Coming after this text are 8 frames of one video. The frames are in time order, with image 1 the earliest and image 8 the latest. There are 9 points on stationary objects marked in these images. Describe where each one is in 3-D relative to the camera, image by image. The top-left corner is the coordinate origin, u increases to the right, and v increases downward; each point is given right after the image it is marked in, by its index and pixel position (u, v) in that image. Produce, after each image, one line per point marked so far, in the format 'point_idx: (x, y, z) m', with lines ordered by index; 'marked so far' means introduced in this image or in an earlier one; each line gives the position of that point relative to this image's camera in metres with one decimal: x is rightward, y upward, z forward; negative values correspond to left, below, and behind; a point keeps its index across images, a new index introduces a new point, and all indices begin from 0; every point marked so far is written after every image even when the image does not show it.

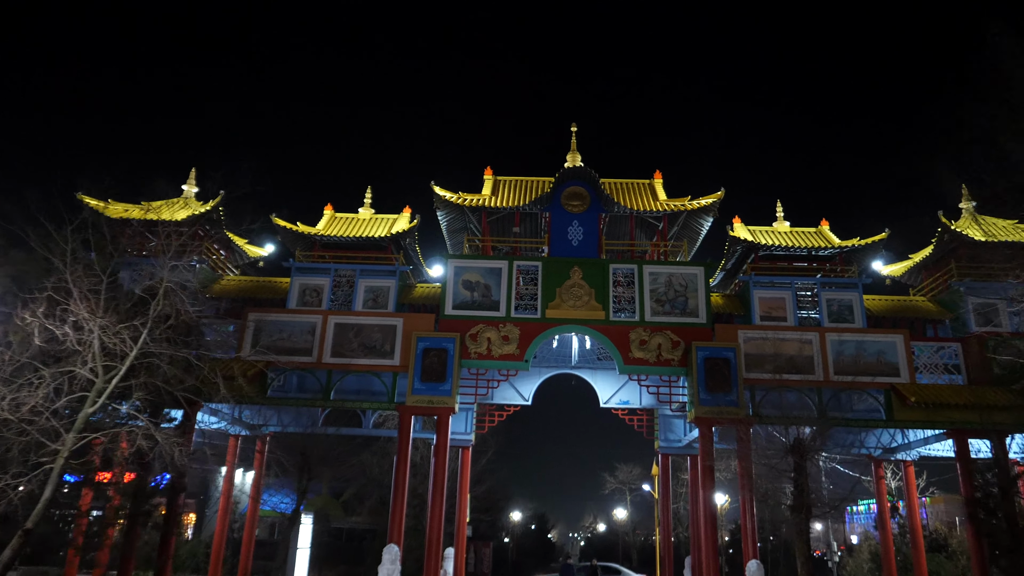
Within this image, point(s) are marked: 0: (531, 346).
0: (+0.5, -1.4, +17.7) m
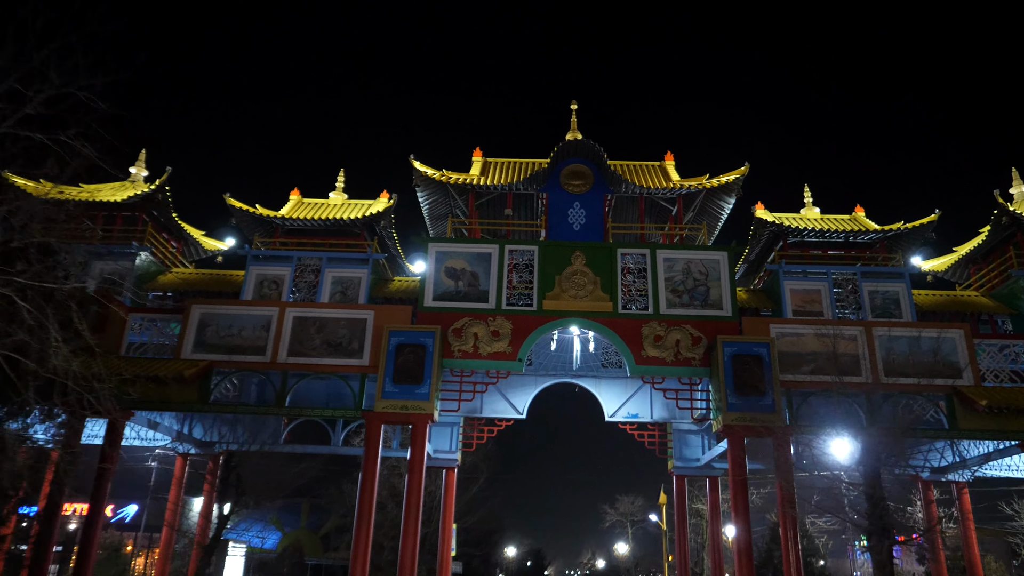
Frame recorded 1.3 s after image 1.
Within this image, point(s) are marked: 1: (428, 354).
0: (+0.3, -1.1, +14.9) m
1: (-1.6, -1.3, +14.2) m
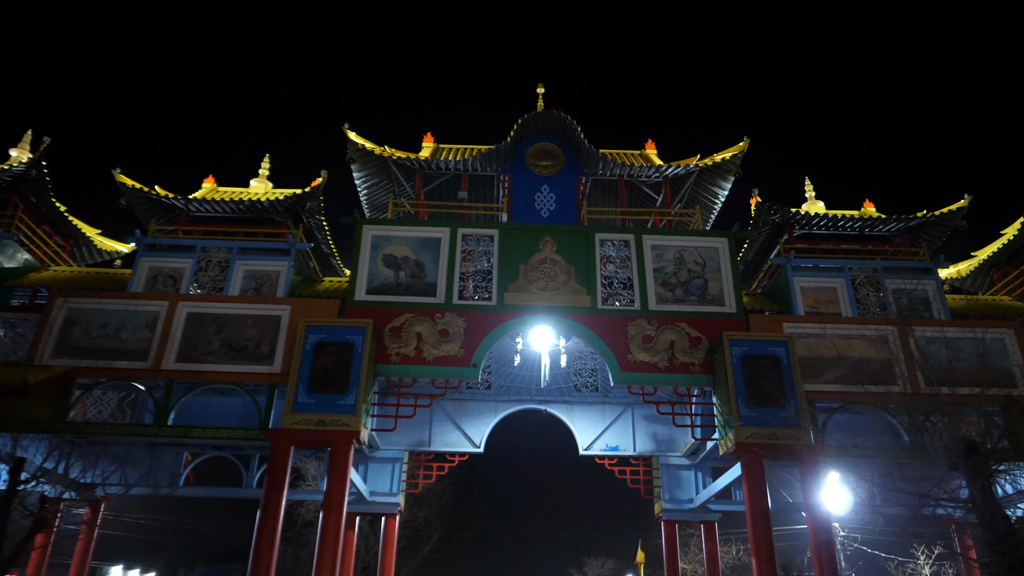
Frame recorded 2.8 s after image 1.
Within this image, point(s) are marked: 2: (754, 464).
0: (-0.4, -0.9, +11.8) m
1: (-2.4, -1.0, +11.0) m
2: (+3.5, -2.5, +10.5) m
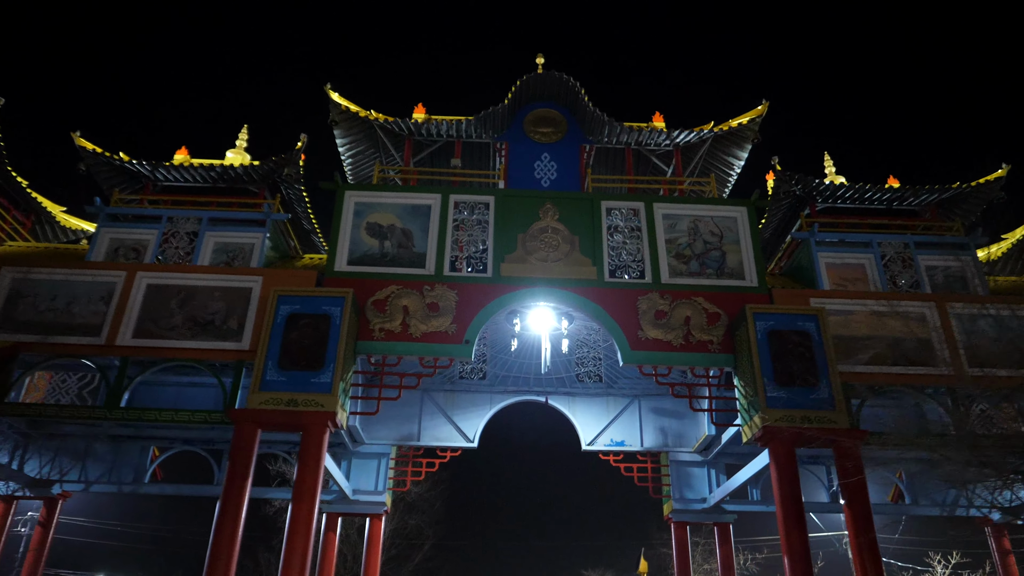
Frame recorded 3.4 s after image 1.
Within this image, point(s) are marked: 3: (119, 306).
0: (-0.5, -0.5, +10.6) m
1: (-2.4, -0.6, +9.8) m
2: (+3.4, -2.0, +9.3) m
3: (-5.7, -0.3, +10.7) m
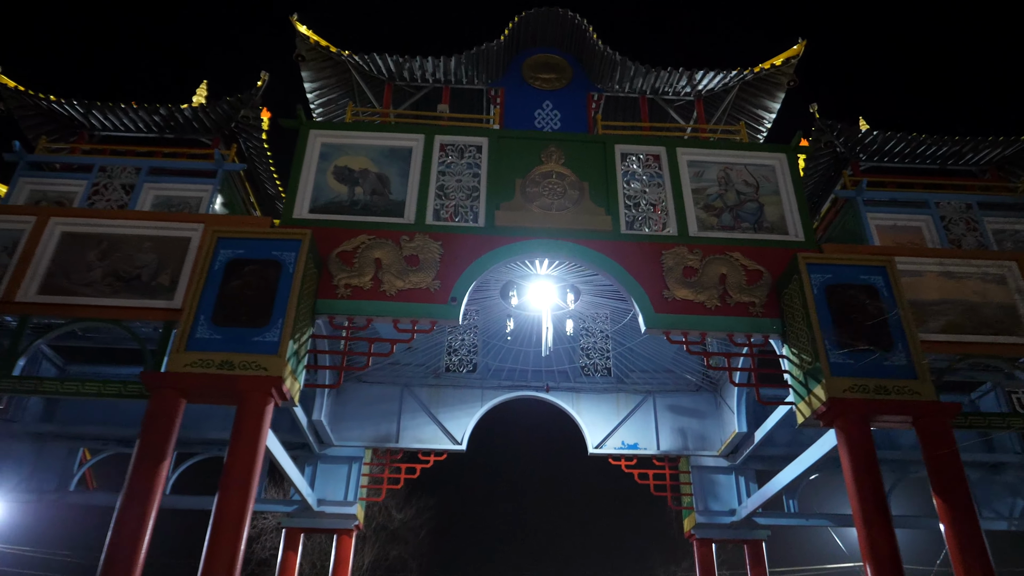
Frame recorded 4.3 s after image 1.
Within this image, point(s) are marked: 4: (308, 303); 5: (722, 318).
0: (-0.5, +0.1, +8.6) m
1: (-2.4, +0.1, +7.8) m
2: (+3.4, -1.4, +7.3) m
3: (-5.7, +0.3, +8.7) m
4: (-2.2, -0.2, +8.1) m
5: (+2.4, -0.4, +8.5) m
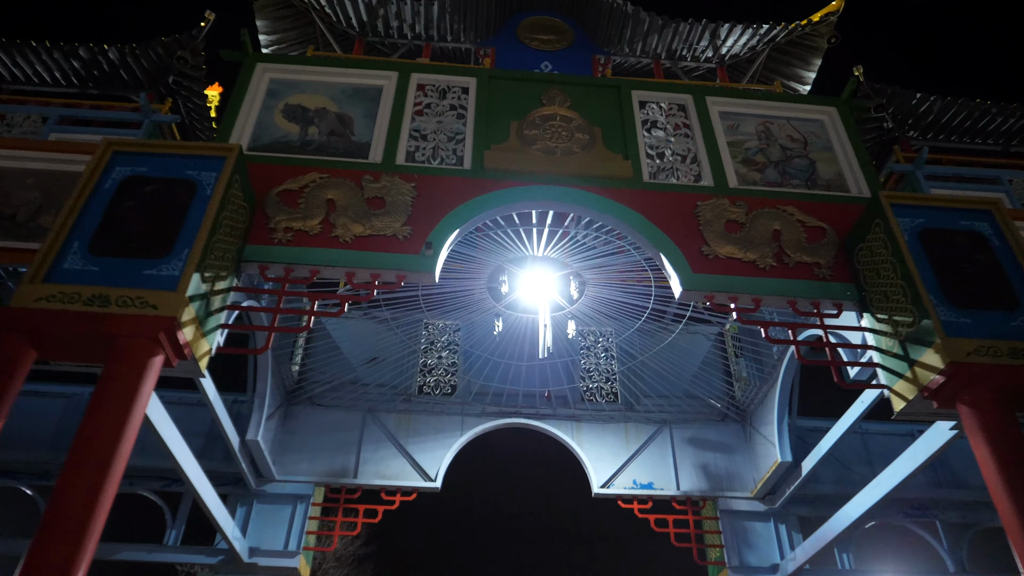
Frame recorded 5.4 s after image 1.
0: (-0.6, +0.6, +6.6) m
1: (-2.4, +0.7, +5.7) m
2: (+3.3, -0.8, +5.2) m
3: (-5.8, +0.9, +6.5) m
4: (-2.3, +0.4, +6.0) m
5: (+2.4, +0.1, +6.5) m
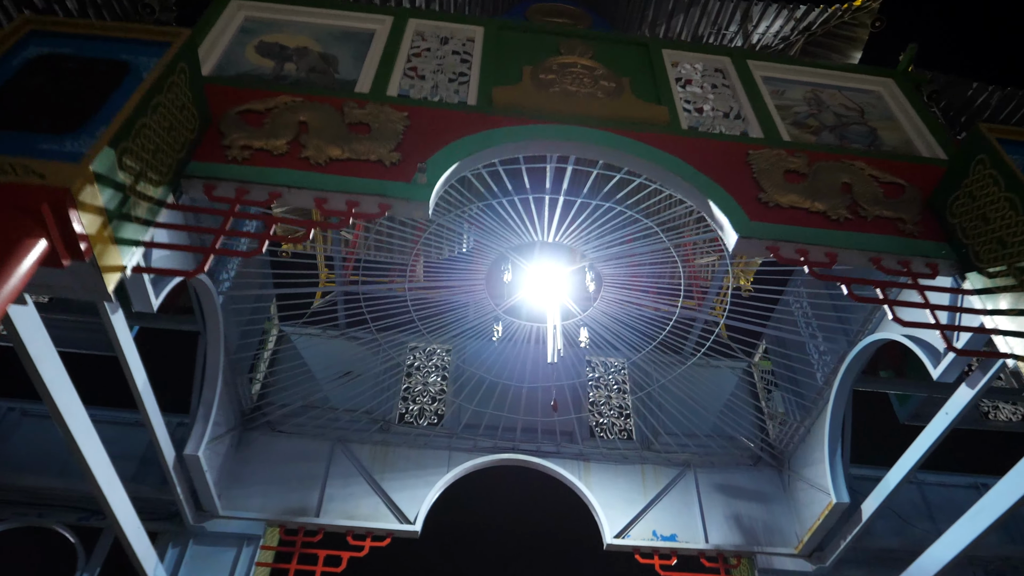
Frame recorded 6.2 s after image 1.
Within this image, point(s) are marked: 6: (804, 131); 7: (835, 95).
0: (-0.5, +1.0, +5.4) m
1: (-2.3, +1.2, +4.5) m
2: (+3.4, -0.3, +3.8) m
3: (-5.7, +1.4, +5.2) m
4: (-2.2, +0.9, +4.7) m
5: (+2.5, +0.4, +5.2) m
6: (+2.6, +1.4, +6.5) m
7: (+3.1, +1.9, +7.0) m
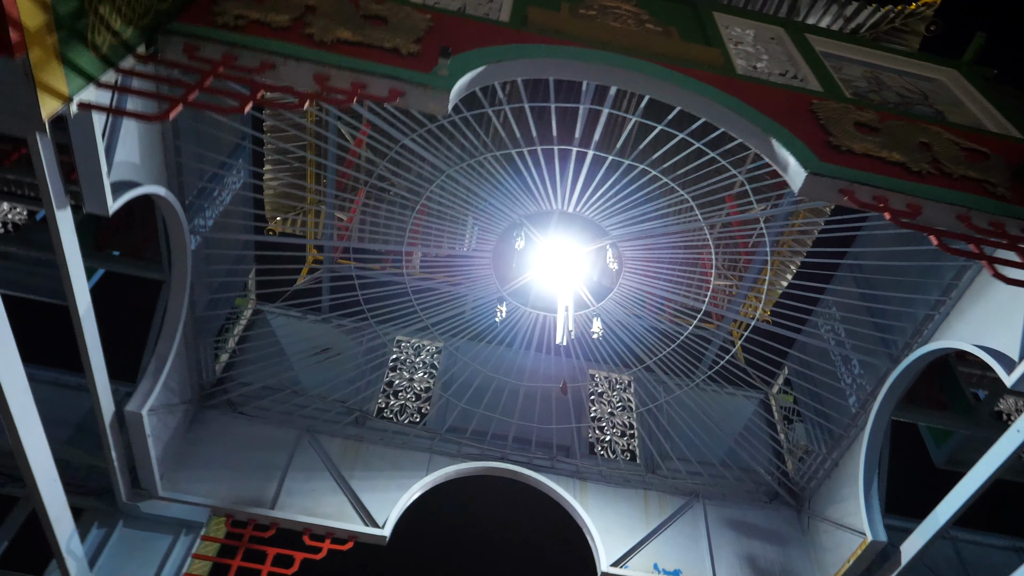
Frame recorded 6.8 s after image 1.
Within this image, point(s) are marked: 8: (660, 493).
0: (-0.2, +1.5, +4.6) m
1: (-2.0, +2.0, +3.7) m
2: (+3.6, -0.1, +3.0) m
3: (-5.4, +2.4, +4.5) m
4: (-1.9, +1.6, +4.0) m
5: (+2.6, +0.6, +4.5) m
6: (+2.8, +1.5, +5.8) m
7: (+3.4, +1.8, +6.4) m
8: (+1.6, -2.2, +8.0) m
